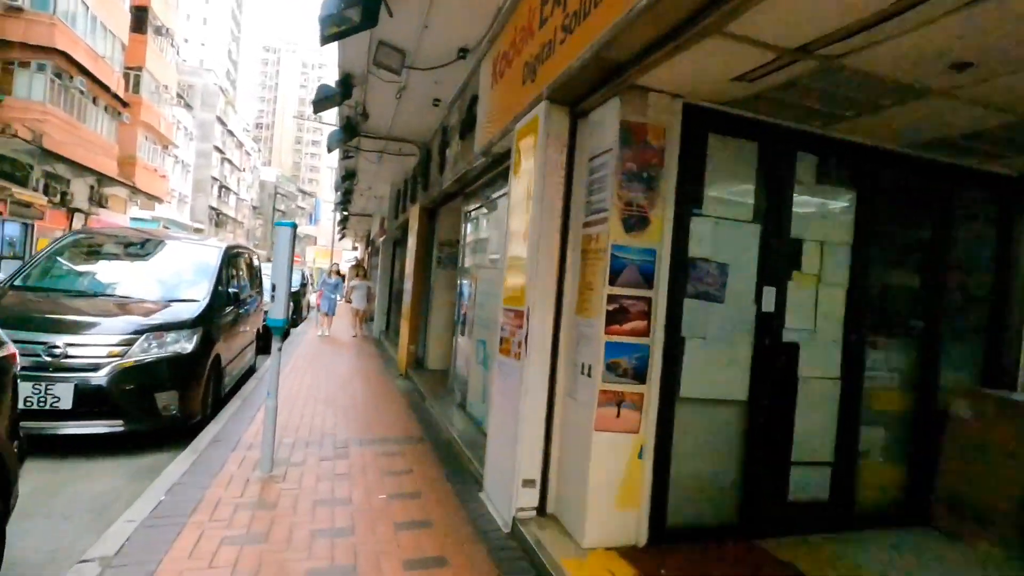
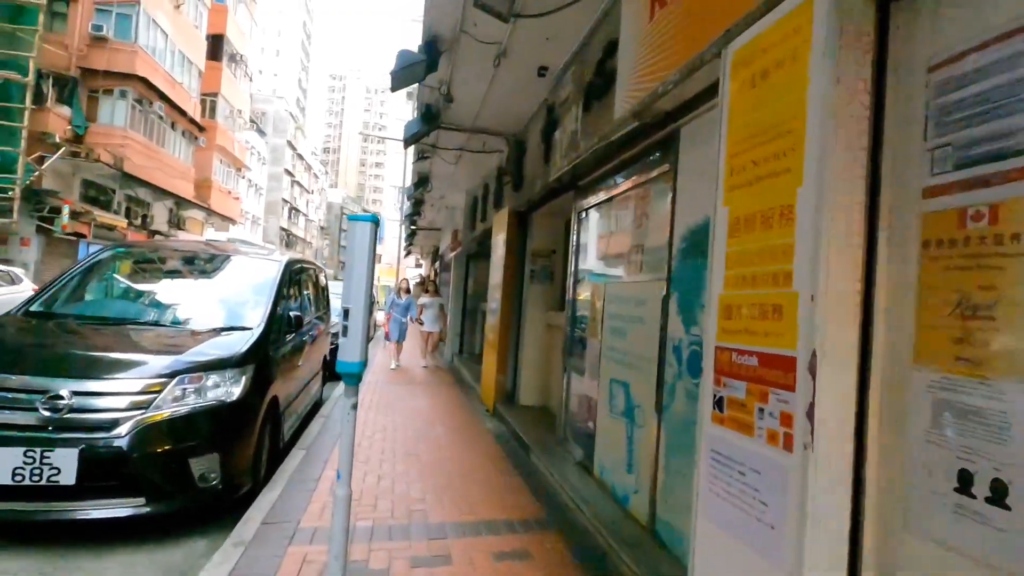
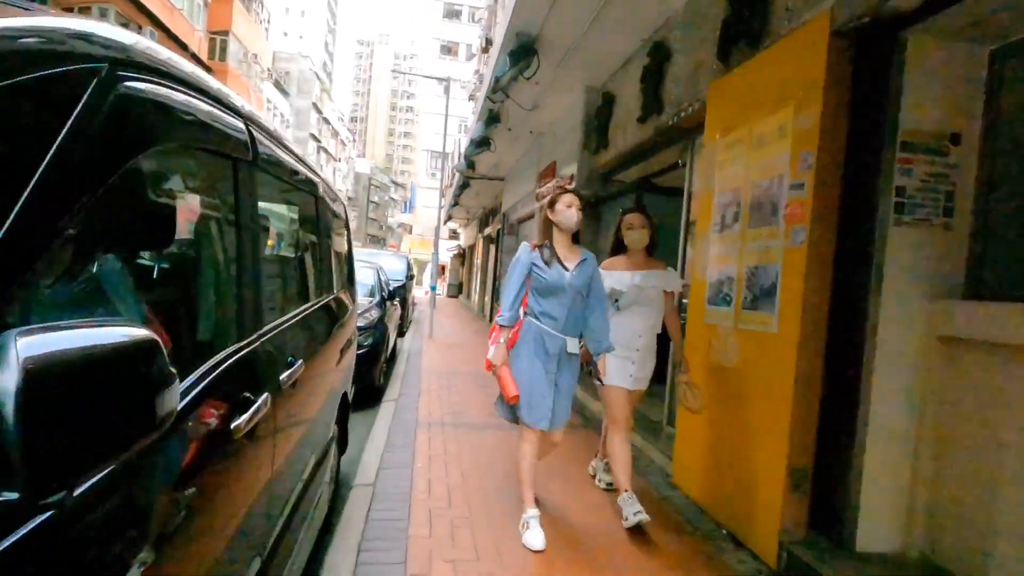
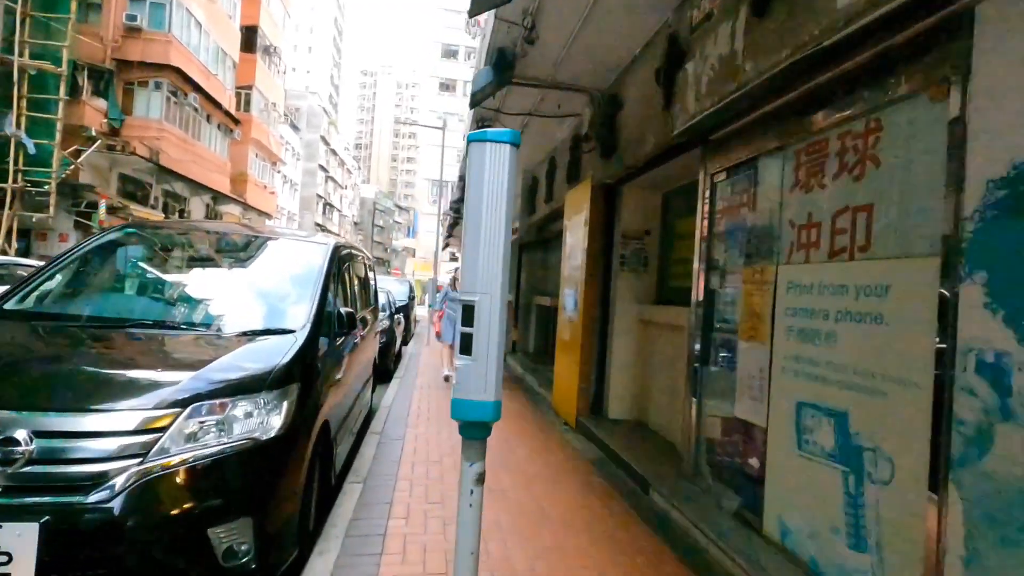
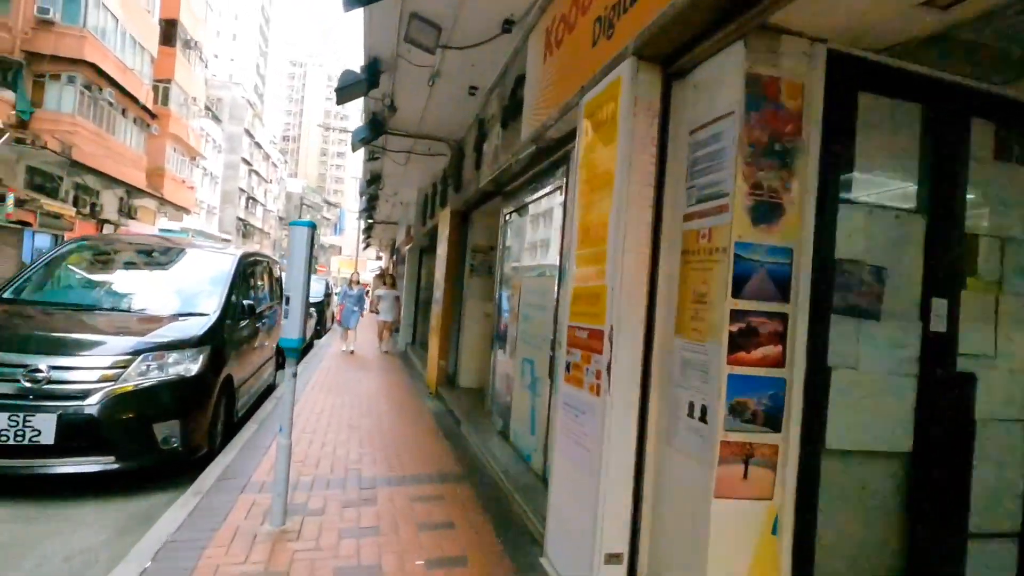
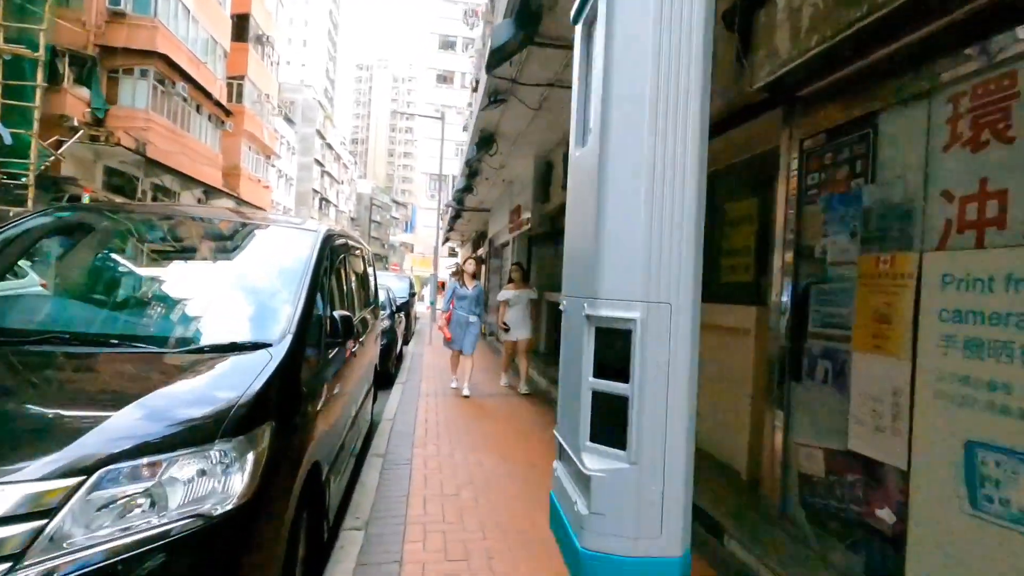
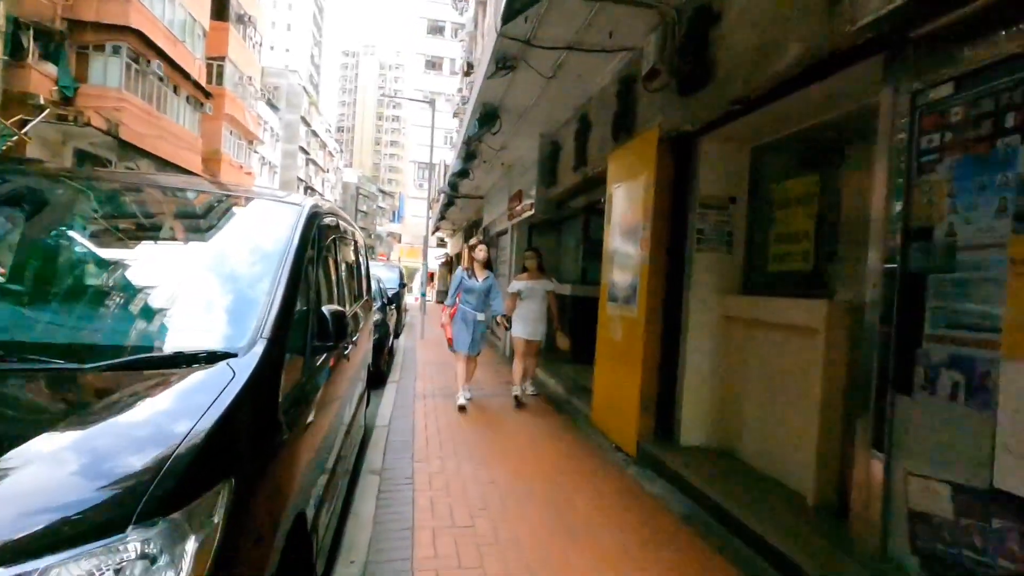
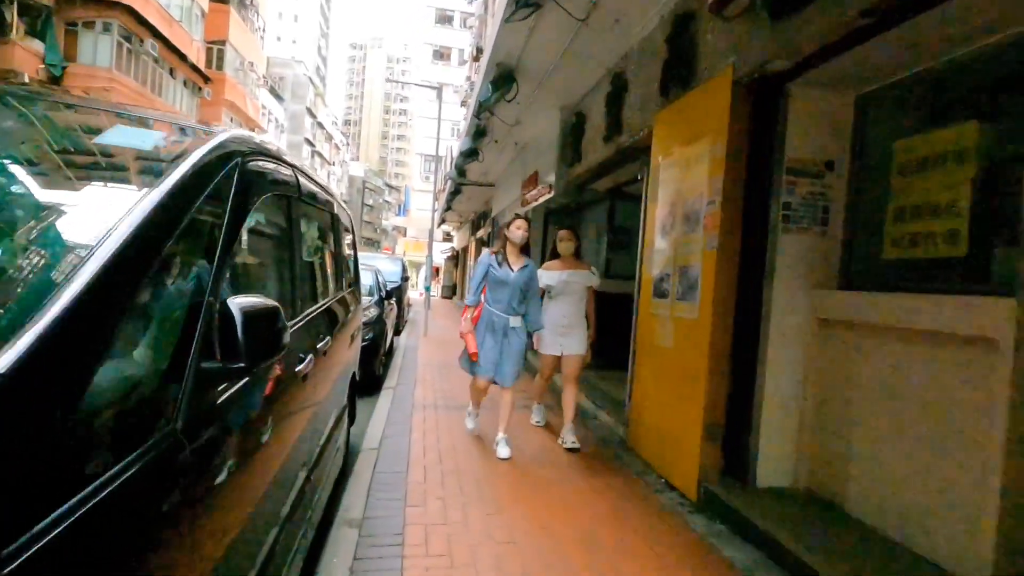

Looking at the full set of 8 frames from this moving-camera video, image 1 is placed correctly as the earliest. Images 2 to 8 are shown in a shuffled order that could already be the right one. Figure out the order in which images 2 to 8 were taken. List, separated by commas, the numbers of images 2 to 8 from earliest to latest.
5, 2, 4, 6, 7, 8, 3
